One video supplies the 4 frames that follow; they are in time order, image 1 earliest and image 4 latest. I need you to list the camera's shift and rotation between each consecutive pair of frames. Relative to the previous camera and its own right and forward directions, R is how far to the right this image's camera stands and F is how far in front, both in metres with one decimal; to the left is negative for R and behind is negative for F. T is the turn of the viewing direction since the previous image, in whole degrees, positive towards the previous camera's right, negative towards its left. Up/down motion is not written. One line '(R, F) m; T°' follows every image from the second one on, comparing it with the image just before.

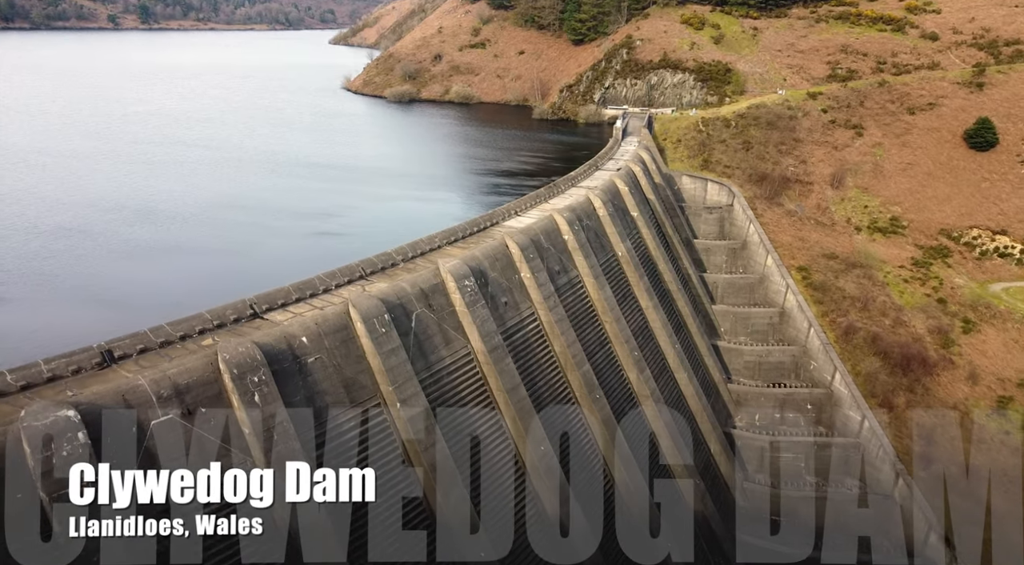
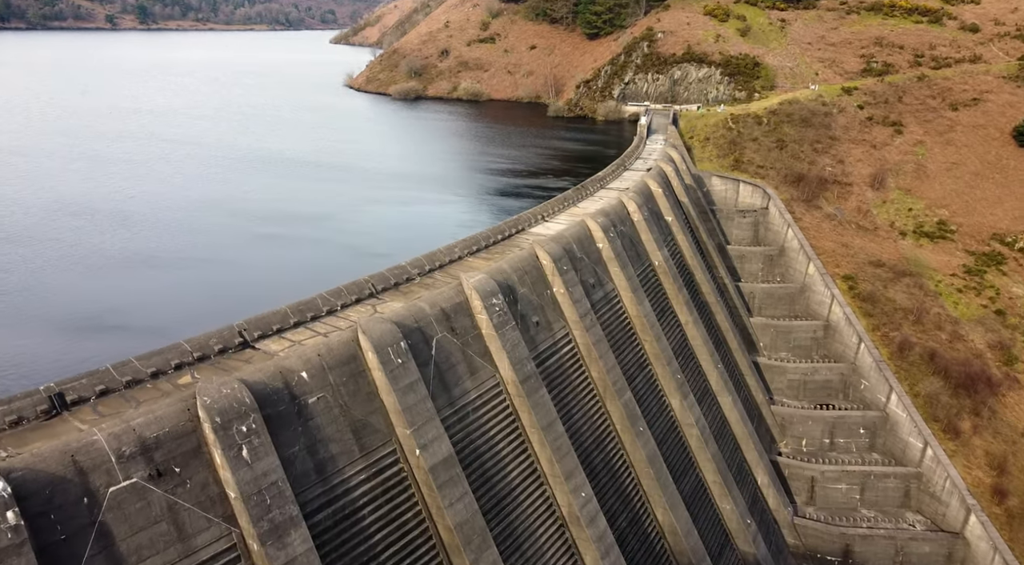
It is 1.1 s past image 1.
(-0.9, +3.7) m; 0°
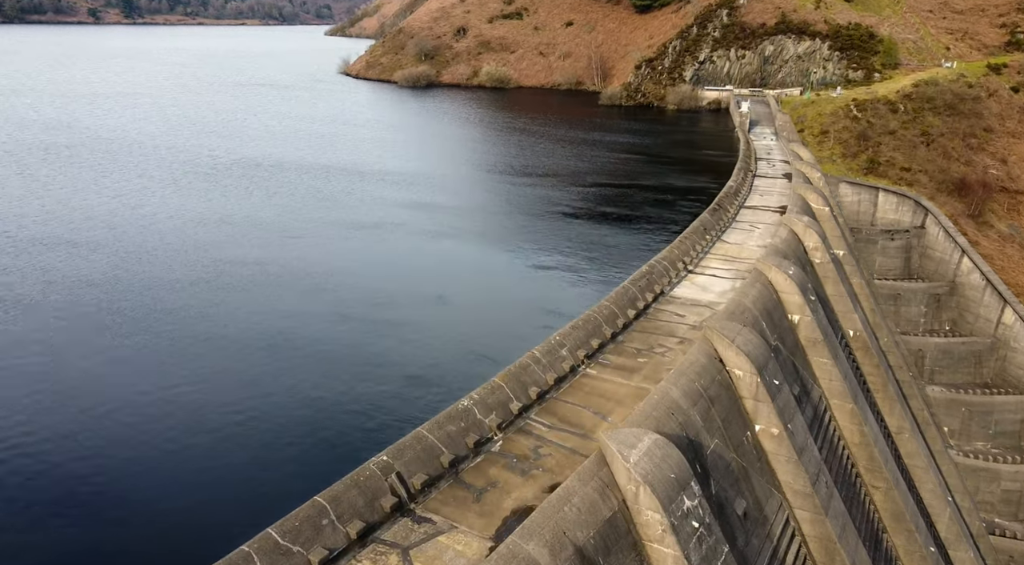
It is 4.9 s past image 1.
(-2.5, +12.6) m; 0°
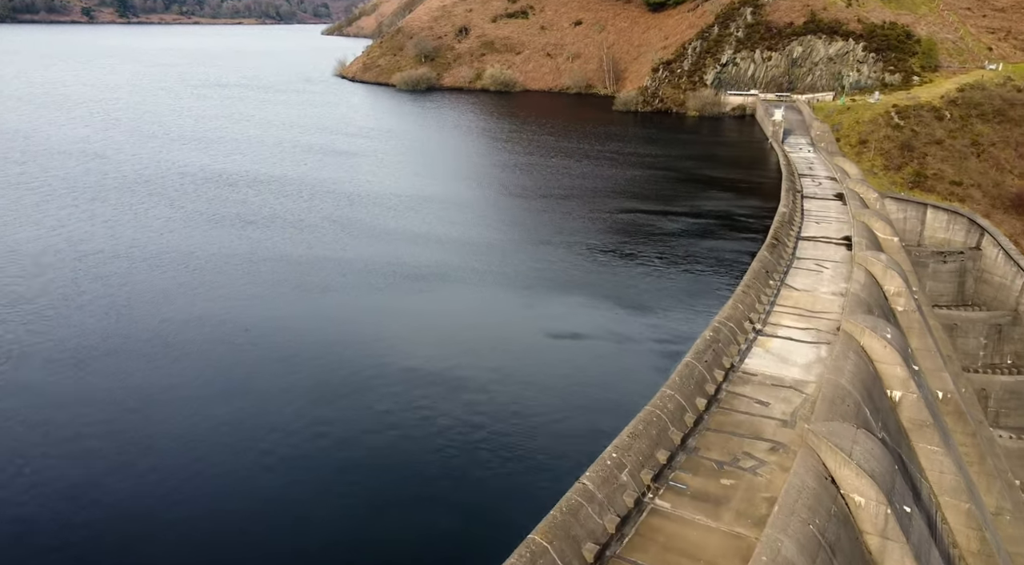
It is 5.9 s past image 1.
(-0.5, +3.2) m; 0°
